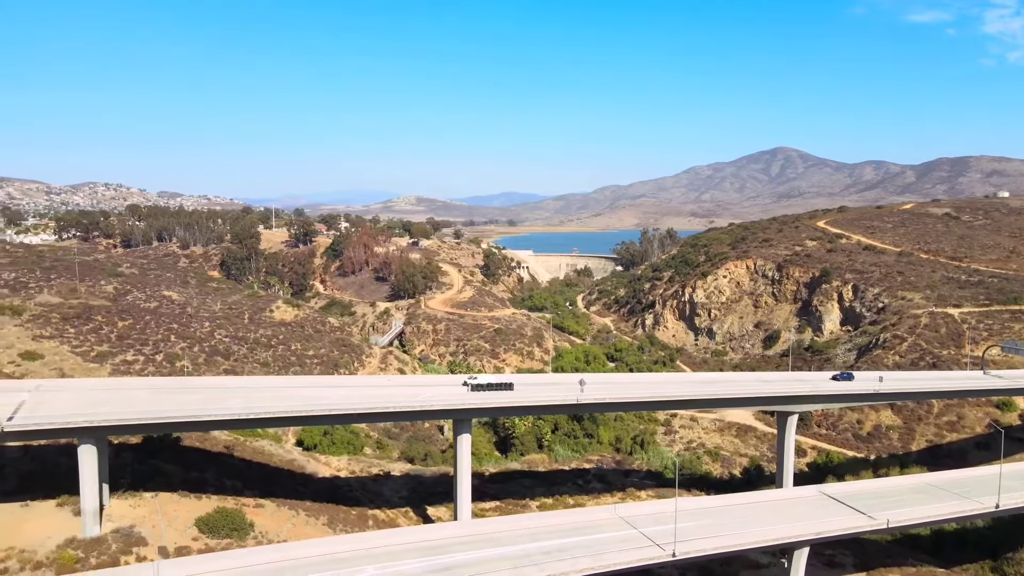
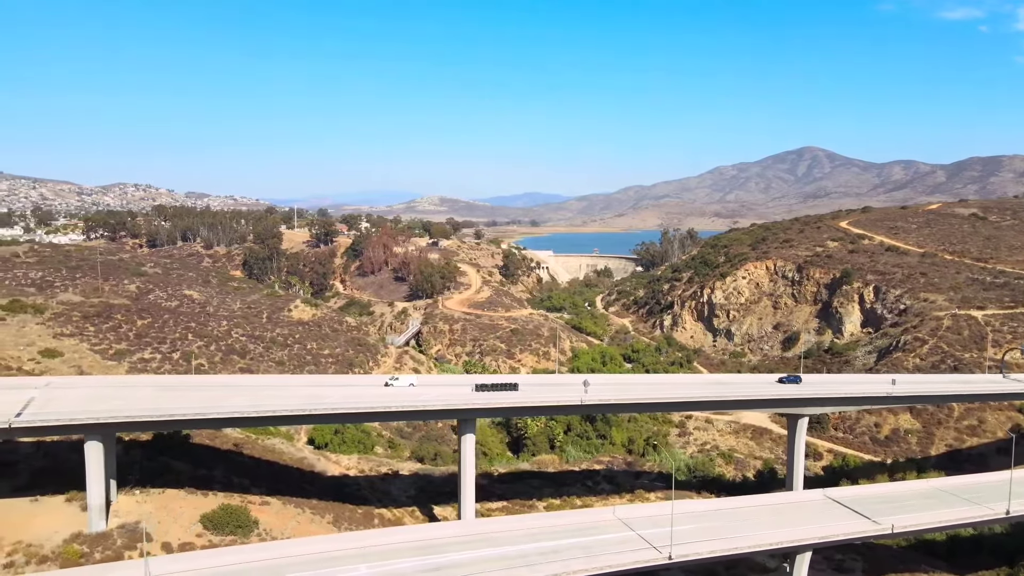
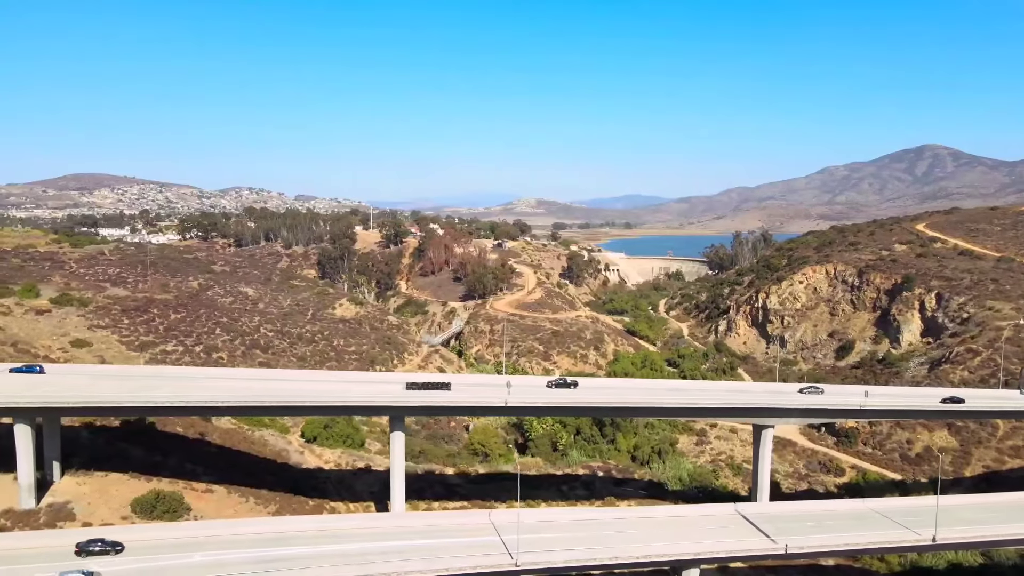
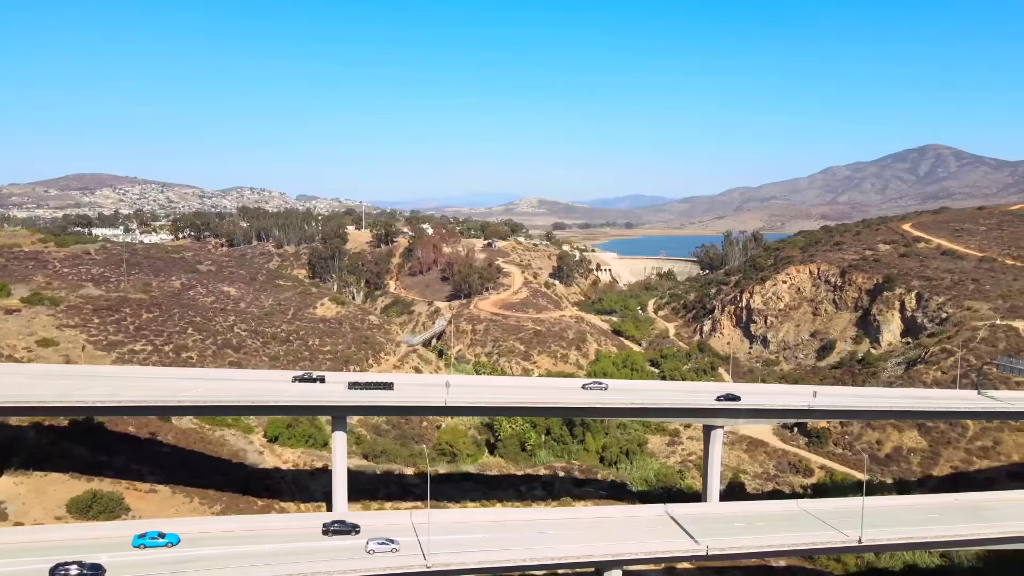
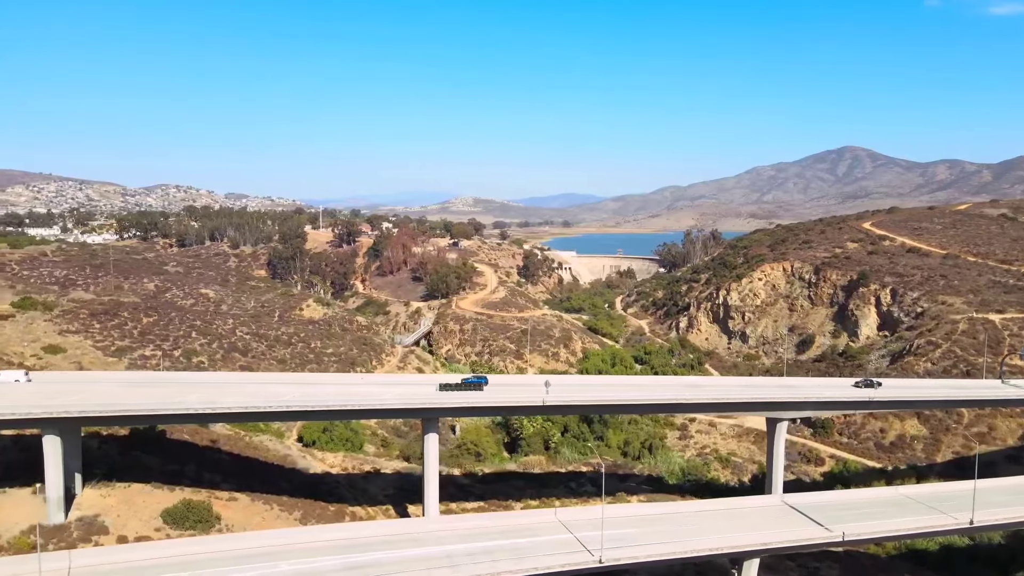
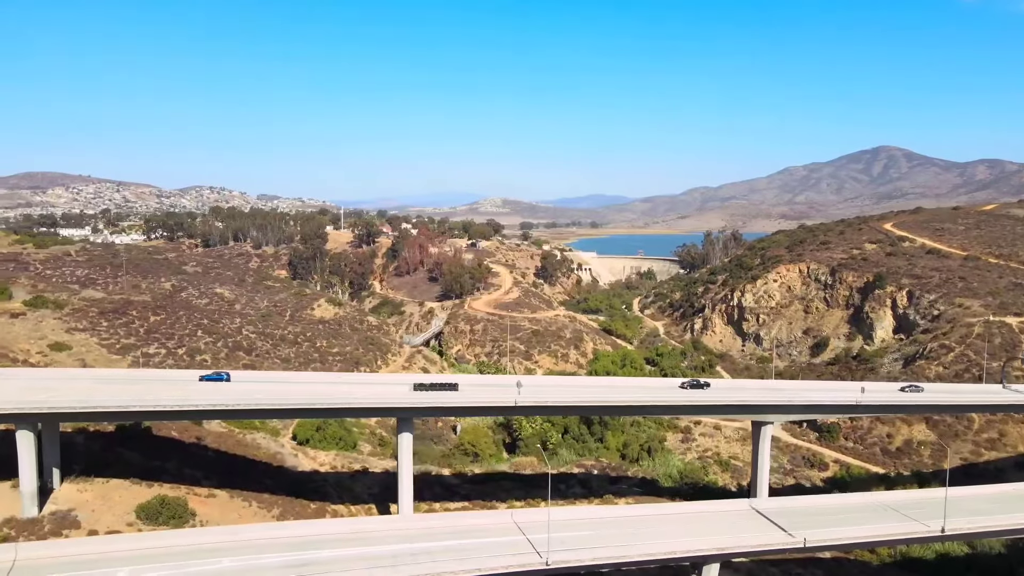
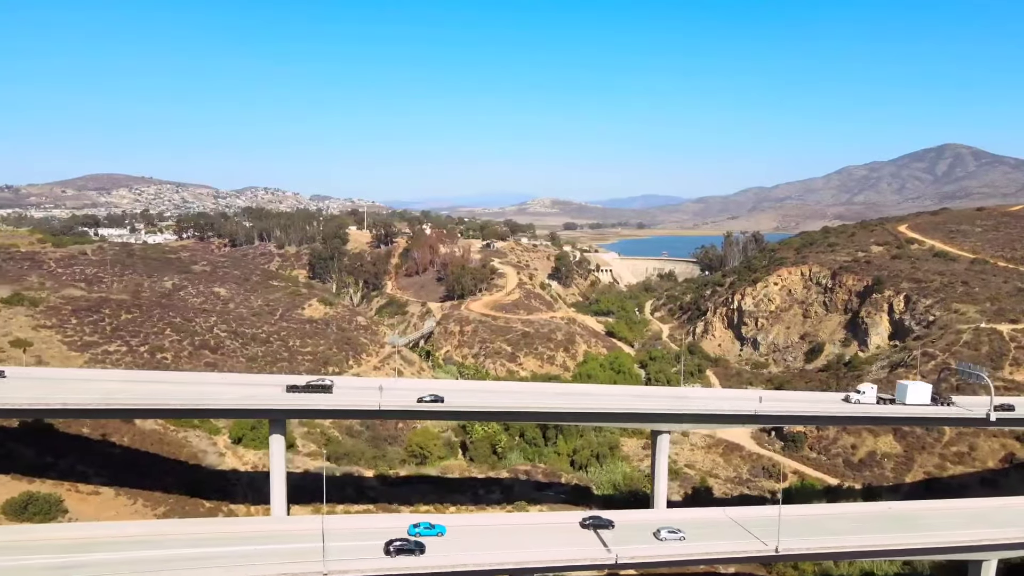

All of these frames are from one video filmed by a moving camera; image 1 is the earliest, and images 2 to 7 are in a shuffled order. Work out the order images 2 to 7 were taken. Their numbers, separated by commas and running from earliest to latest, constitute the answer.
2, 5, 6, 3, 4, 7
